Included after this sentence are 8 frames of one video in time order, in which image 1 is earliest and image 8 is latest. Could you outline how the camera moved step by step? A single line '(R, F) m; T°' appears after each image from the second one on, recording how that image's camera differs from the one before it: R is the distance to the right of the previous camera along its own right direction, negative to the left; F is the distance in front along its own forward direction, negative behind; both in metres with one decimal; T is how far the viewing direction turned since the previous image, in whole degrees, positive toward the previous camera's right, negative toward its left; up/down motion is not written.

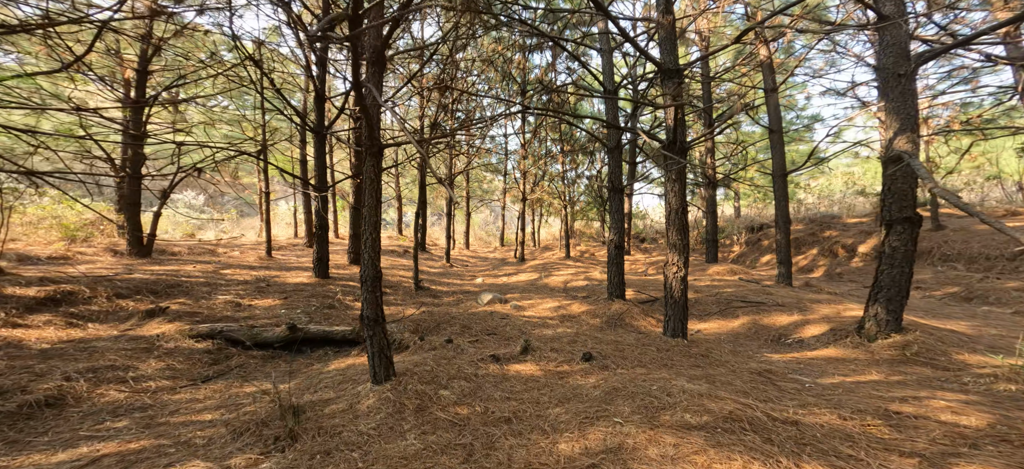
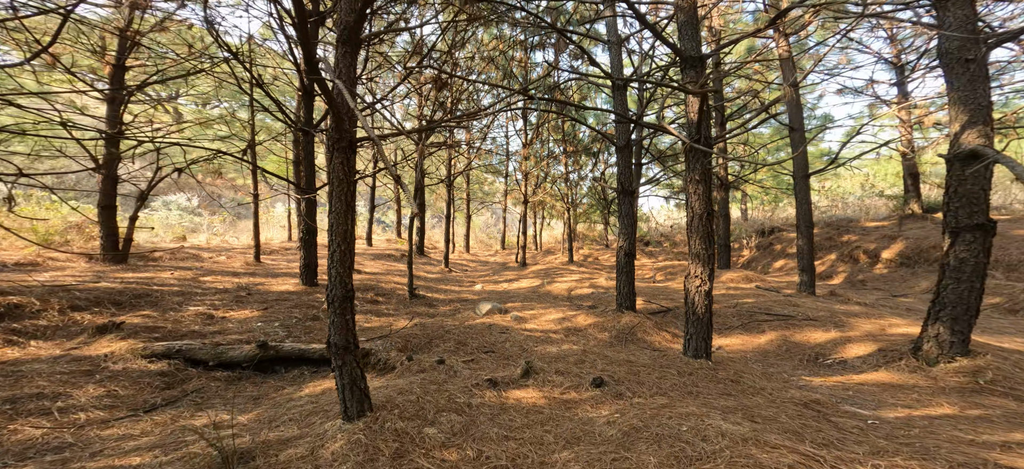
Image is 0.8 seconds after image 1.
(0.0, +0.5) m; 0°
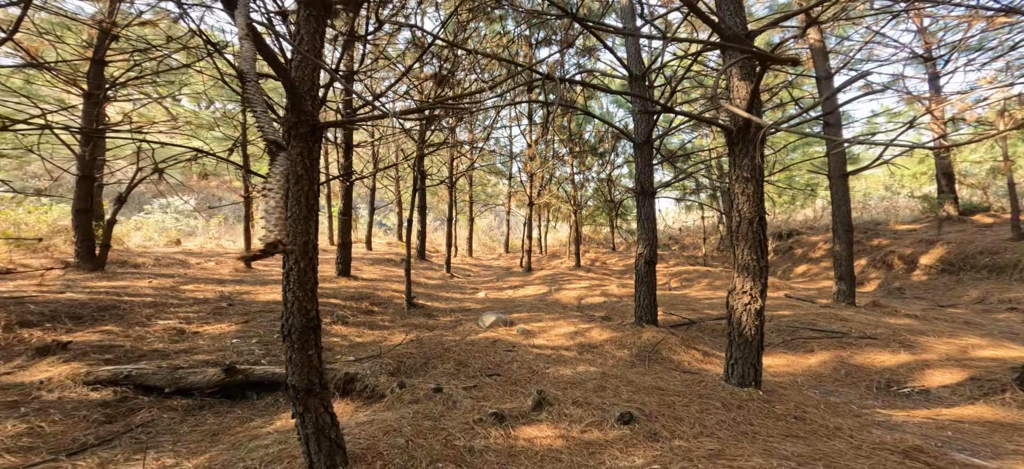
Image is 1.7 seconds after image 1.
(0.0, +0.5) m; 0°
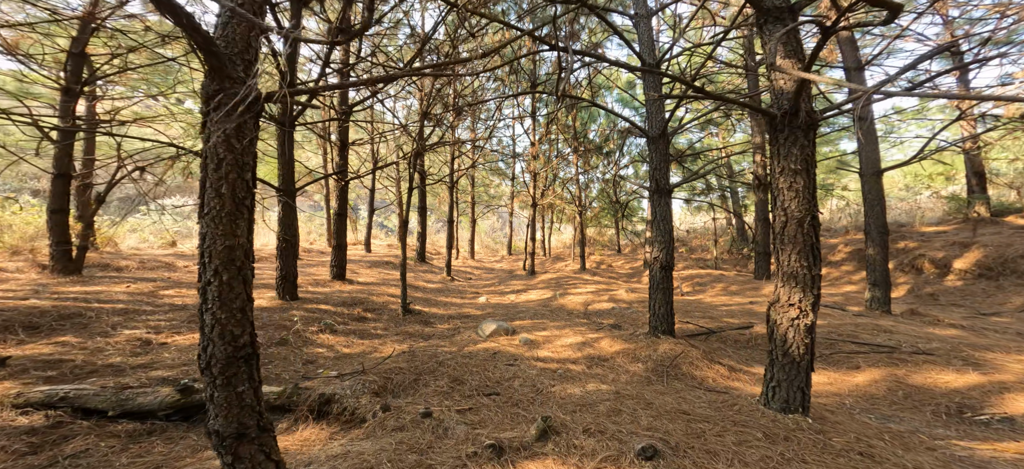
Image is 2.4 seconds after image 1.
(0.0, +0.4) m; 0°
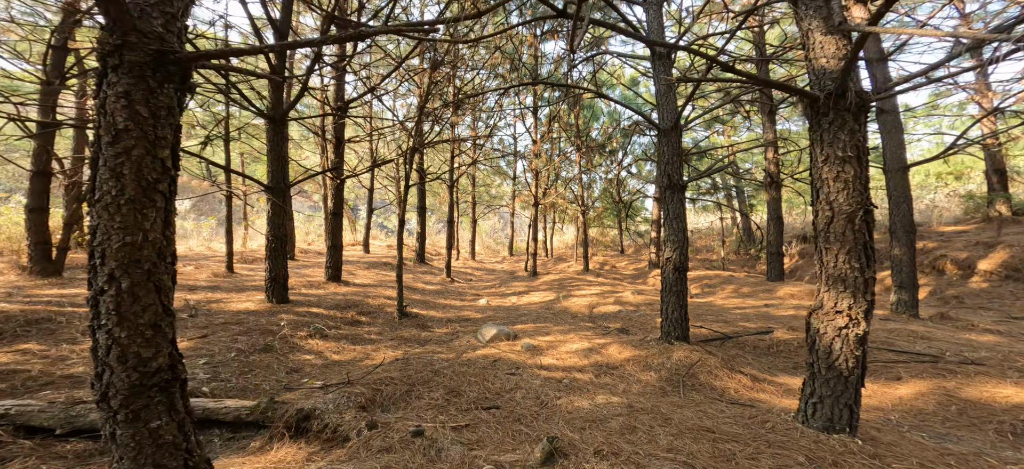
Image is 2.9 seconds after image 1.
(0.0, +0.3) m; 0°
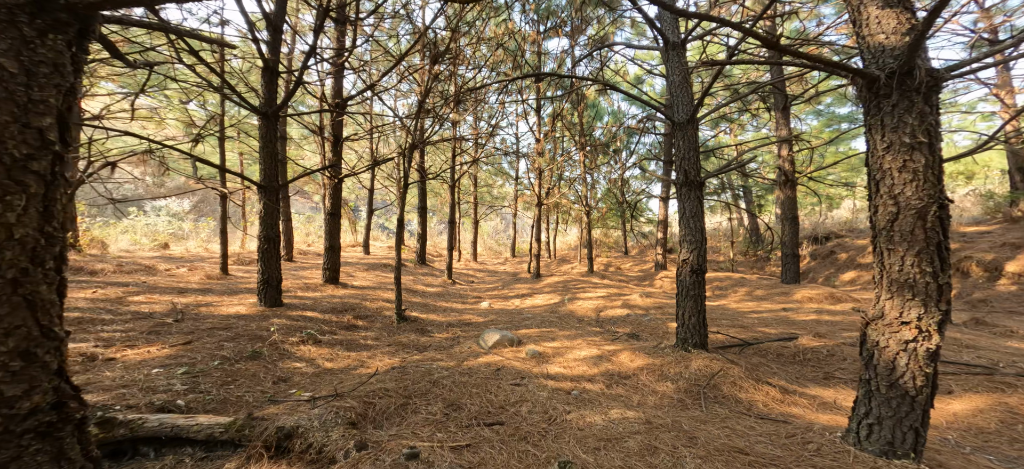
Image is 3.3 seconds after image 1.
(0.0, +0.3) m; 0°
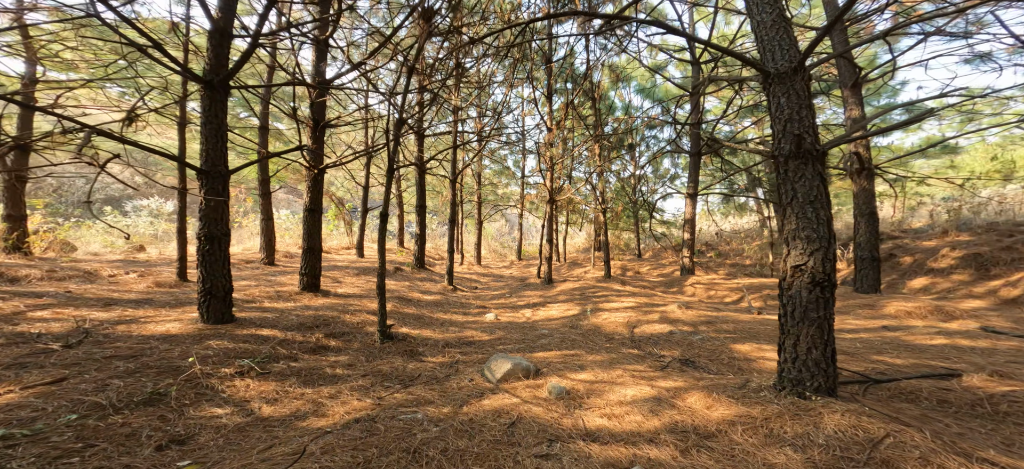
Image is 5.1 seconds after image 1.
(-0.1, +1.2) m; -1°
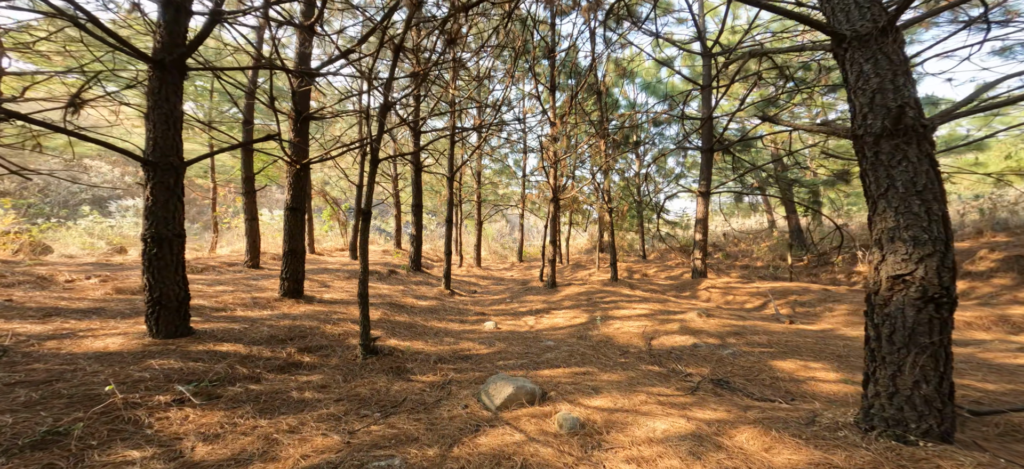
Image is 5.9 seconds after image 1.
(0.0, +0.6) m; 0°
